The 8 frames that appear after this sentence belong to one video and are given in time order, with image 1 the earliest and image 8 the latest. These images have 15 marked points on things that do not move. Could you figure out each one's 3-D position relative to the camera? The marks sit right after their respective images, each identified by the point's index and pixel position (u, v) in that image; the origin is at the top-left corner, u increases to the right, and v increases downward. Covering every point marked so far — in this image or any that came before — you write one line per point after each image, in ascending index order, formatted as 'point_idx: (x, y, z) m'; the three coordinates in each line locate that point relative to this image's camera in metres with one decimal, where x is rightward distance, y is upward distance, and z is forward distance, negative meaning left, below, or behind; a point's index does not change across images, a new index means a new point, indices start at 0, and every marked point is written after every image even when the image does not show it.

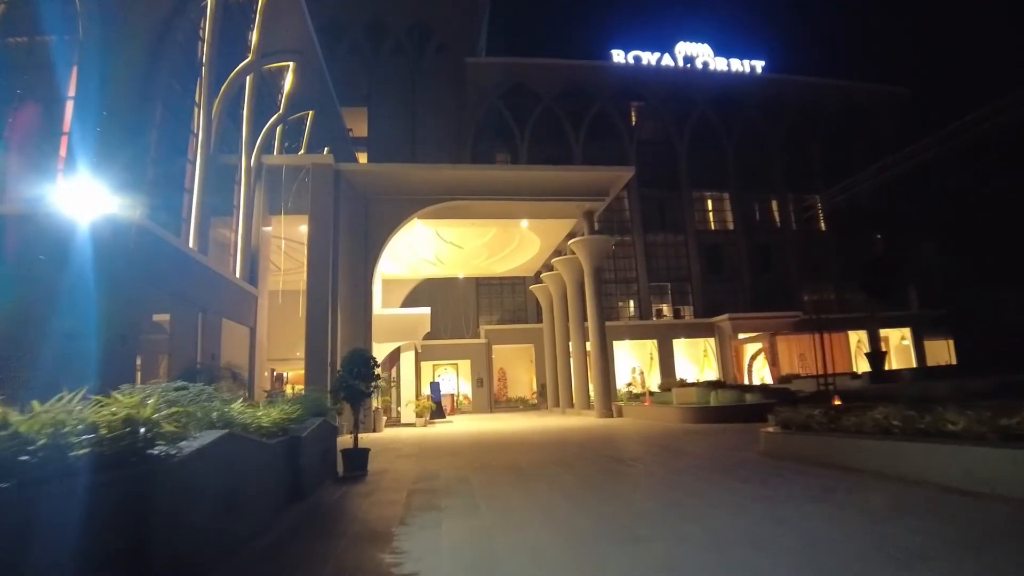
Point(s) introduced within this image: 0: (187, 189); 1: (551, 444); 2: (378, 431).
0: (-7.5, +2.3, +13.0) m
1: (+0.8, -3.2, +11.7) m
2: (-3.9, -4.1, +16.5) m
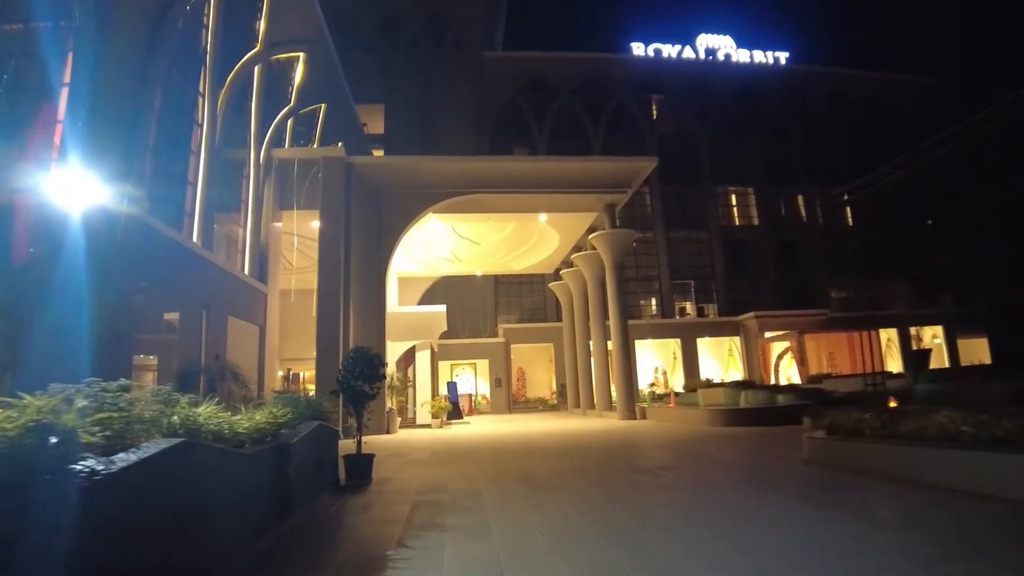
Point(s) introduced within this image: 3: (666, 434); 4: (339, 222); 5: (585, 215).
0: (-7.1, +2.4, +12.6) m
1: (+1.1, -3.1, +11.0) m
2: (-3.4, -4.0, +15.9) m
3: (+3.8, -3.6, +13.8) m
4: (-4.6, +1.8, +15.2) m
5: (+2.4, +2.5, +19.0) m
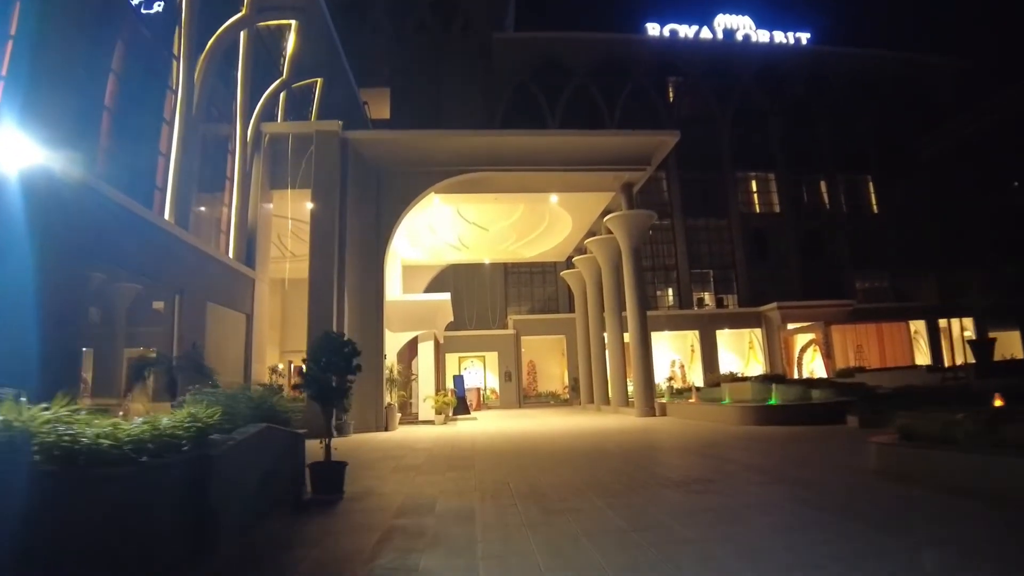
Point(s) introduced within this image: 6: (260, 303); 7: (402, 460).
0: (-7.0, +2.7, +11.5) m
1: (+1.2, -2.8, +9.7) m
2: (-3.1, -3.7, +14.8) m
3: (+3.9, -3.2, +12.5) m
4: (-4.4, +2.1, +14.0) m
5: (+2.7, +2.9, +17.7) m
6: (-6.7, -0.4, +15.1) m
7: (-1.7, -2.6, +8.7) m
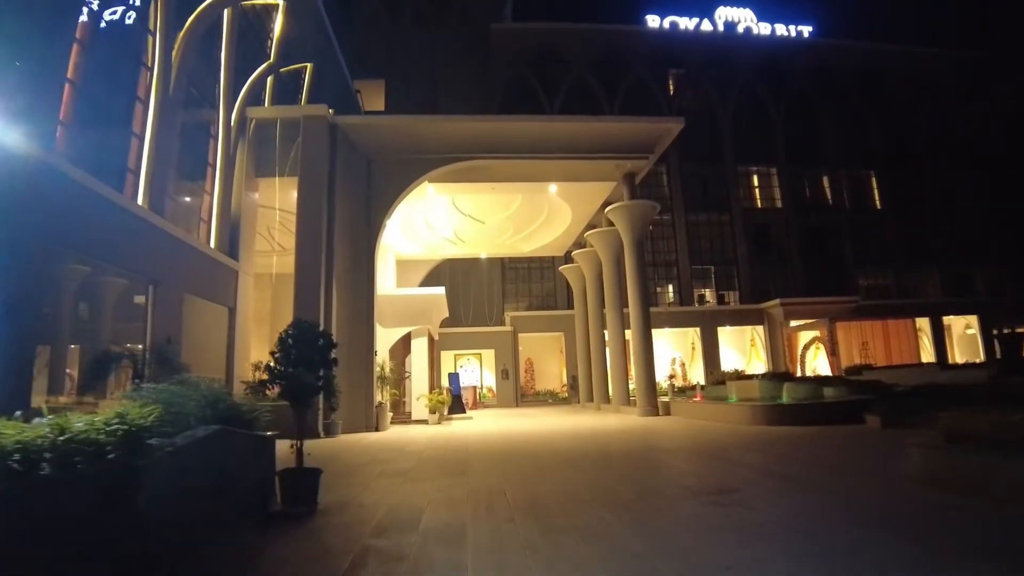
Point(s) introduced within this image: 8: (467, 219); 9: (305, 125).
0: (-7.0, +2.9, +10.7) m
1: (+1.2, -2.7, +9.0) m
2: (-3.2, -3.5, +14.1) m
3: (+3.9, -3.1, +11.9) m
4: (-4.4, +2.3, +13.3) m
5: (+2.6, +3.0, +17.0) m
6: (-6.7, -0.2, +14.4) m
7: (-1.7, -2.5, +8.1) m
8: (-1.6, +2.4, +19.4) m
9: (-4.9, +3.8, +13.6) m
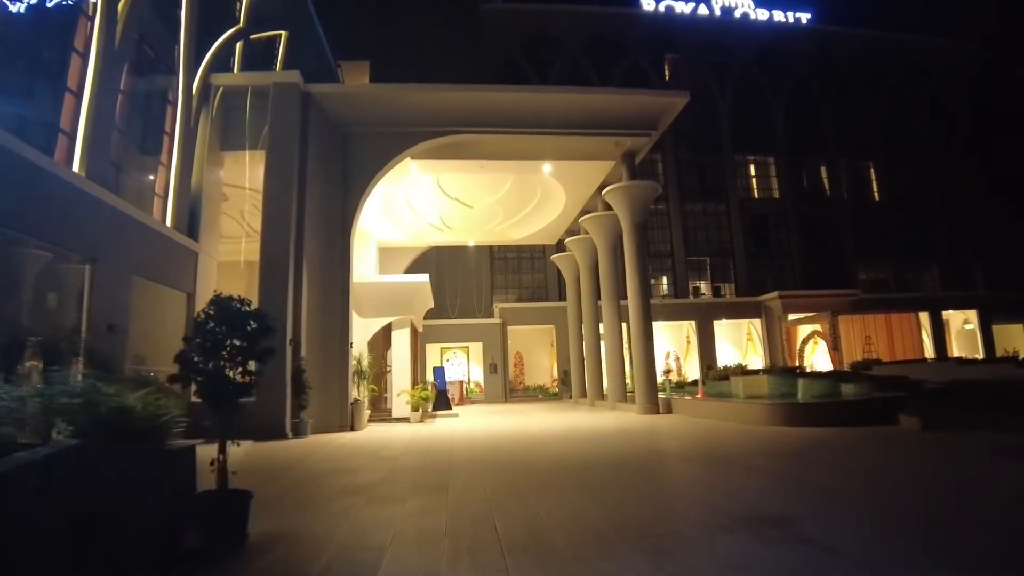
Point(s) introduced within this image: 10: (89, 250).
0: (-7.2, +3.2, +9.4) m
1: (+1.0, -2.4, +7.9) m
2: (-3.5, -3.2, +12.8) m
3: (+3.7, -2.8, +10.8) m
4: (-4.6, +2.6, +12.0) m
5: (+2.4, +3.4, +15.8) m
6: (-7.0, +0.2, +13.1) m
7: (-1.9, -2.2, +6.8) m
8: (-1.9, +2.7, +18.1) m
9: (-5.1, +4.2, +12.3) m
10: (-6.4, +0.6, +8.7) m
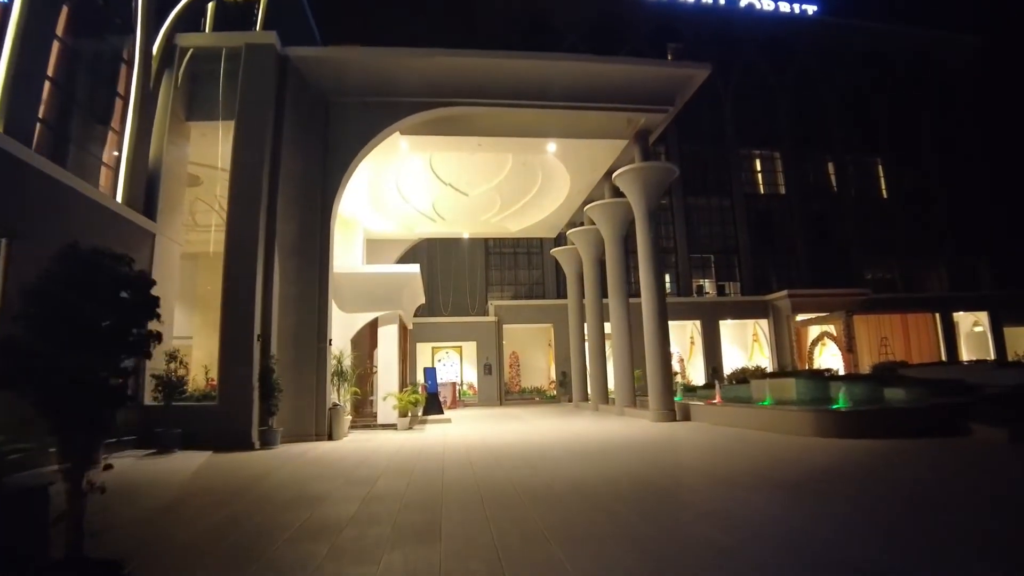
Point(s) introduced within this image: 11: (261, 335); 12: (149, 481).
0: (-7.1, +3.4, +7.8) m
1: (+1.1, -2.2, +6.4) m
2: (-3.4, -2.9, +11.3) m
3: (+3.7, -2.6, +9.4) m
4: (-4.5, +2.8, +10.5) m
5: (+2.4, +3.5, +14.4) m
6: (-6.9, +0.4, +11.5) m
7: (-1.8, -2.0, +5.4) m
8: (-1.9, +2.9, +16.6) m
9: (-5.0, +4.4, +10.7) m
10: (-6.3, +0.8, +7.2) m
11: (-4.5, -0.8, +10.2) m
12: (-5.0, -2.6, +7.9) m
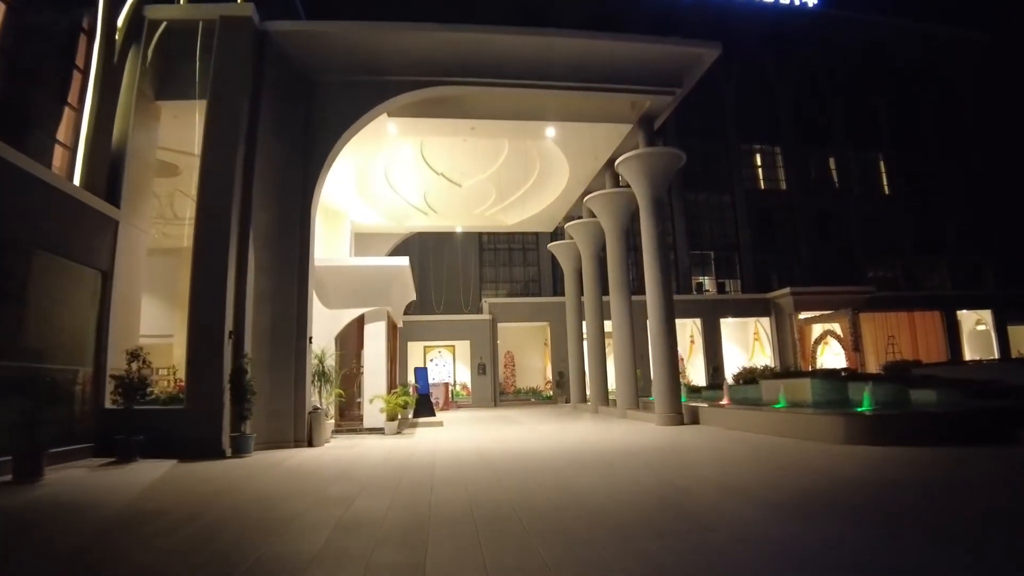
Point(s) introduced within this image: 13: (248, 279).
0: (-7.1, +3.6, +6.9) m
1: (+1.1, -2.1, +5.6) m
2: (-3.5, -2.8, +10.4) m
3: (+3.7, -2.5, +8.6) m
4: (-4.6, +3.0, +9.6) m
5: (+2.3, +3.6, +13.6) m
6: (-7.0, +0.5, +10.6) m
7: (-1.8, -1.9, +4.5) m
8: (-2.0, +3.1, +15.8) m
9: (-5.1, +4.5, +9.8) m
10: (-6.4, +0.9, +6.3) m
11: (-4.5, -0.7, +9.3) m
12: (-5.1, -2.5, +7.0) m
13: (-4.4, +0.2, +9.6) m
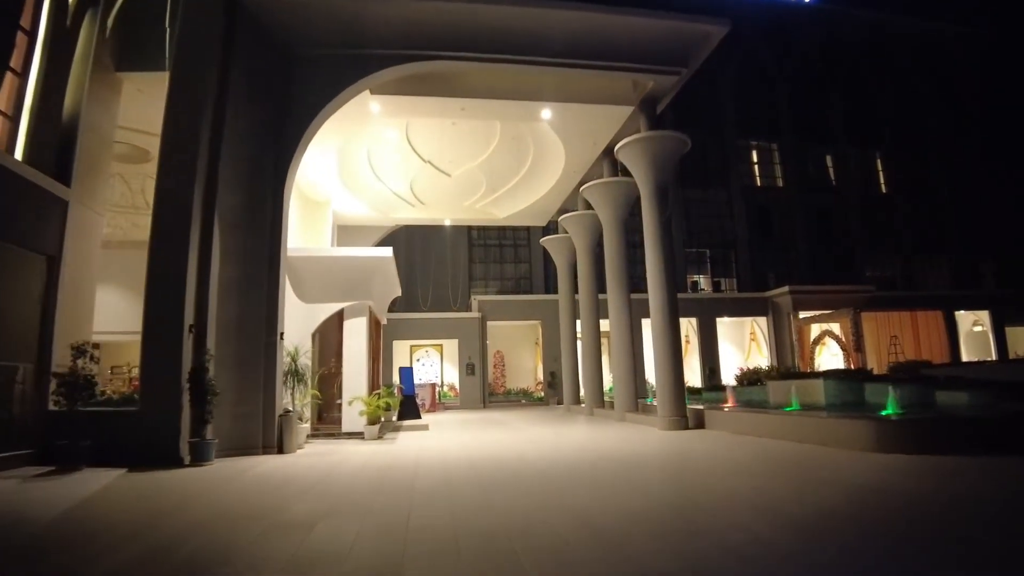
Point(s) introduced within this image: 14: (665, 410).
0: (-7.1, +3.7, +5.9) m
1: (+1.1, -2.0, +4.8) m
2: (-3.7, -2.7, +9.5) m
3: (+3.6, -2.4, +7.8) m
4: (-4.7, +3.1, +8.7) m
5: (+2.1, +3.8, +12.8) m
6: (-7.1, +0.7, +9.6) m
7: (-1.8, -1.7, +3.6) m
8: (-2.2, +3.2, +14.9) m
9: (-5.2, +4.7, +8.9) m
10: (-6.4, +1.1, +5.3) m
11: (-4.6, -0.6, +8.4) m
12: (-5.1, -2.3, +6.1) m
13: (-4.5, +0.3, +8.6) m
14: (+3.1, -2.5, +12.0) m
